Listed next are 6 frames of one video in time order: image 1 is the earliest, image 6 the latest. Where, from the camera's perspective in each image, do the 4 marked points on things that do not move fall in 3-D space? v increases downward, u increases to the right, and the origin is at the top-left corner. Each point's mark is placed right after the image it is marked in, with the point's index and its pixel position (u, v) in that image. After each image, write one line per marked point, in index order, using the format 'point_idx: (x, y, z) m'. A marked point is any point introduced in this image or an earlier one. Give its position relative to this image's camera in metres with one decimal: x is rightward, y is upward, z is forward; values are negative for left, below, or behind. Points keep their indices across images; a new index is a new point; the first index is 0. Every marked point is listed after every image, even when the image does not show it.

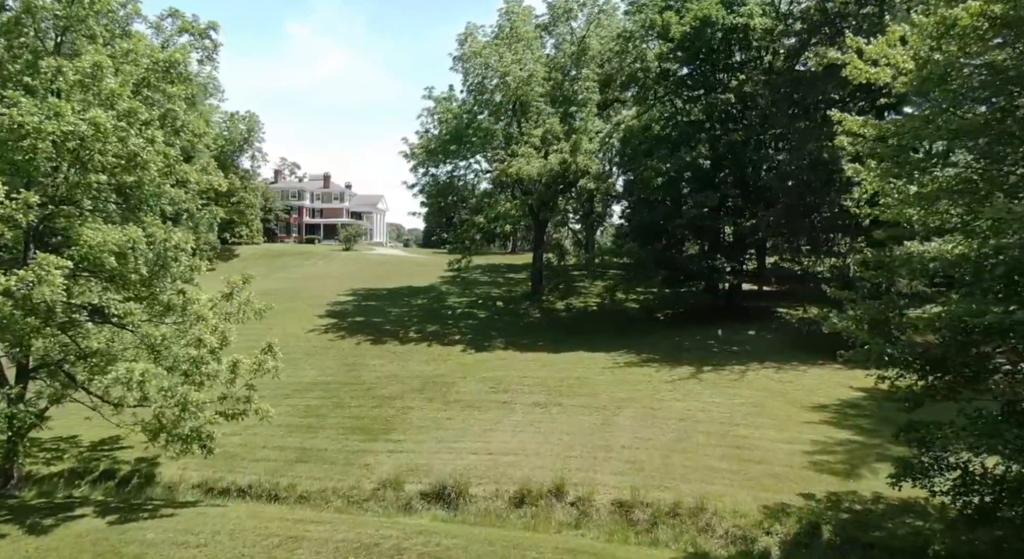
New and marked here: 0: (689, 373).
0: (+4.1, -2.1, +16.8) m
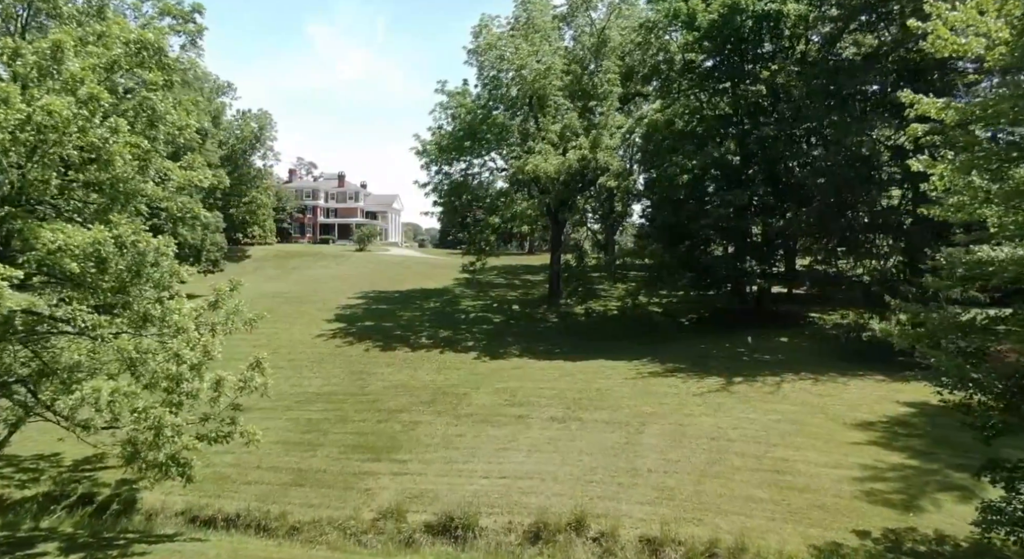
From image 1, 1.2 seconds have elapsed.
0: (+4.4, -2.2, +15.6) m
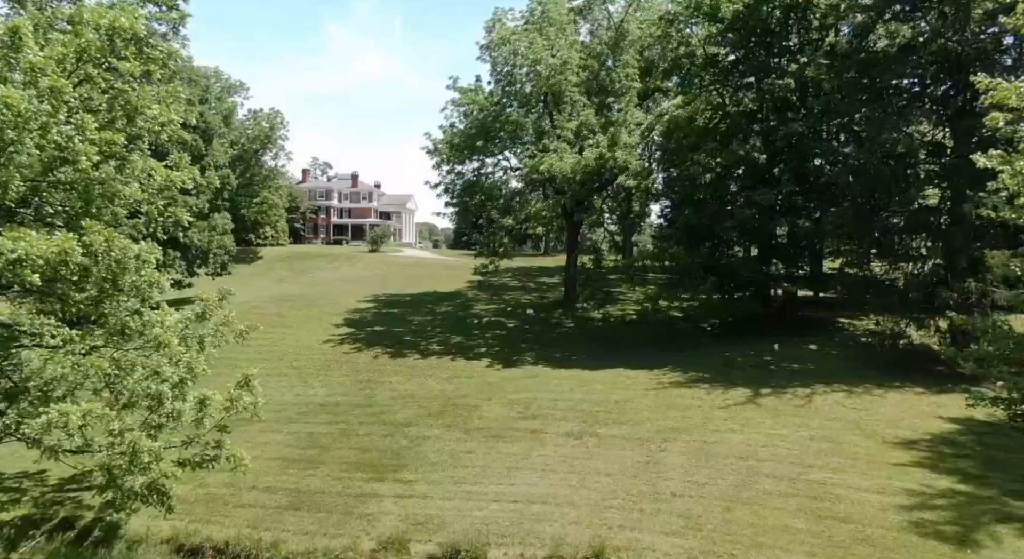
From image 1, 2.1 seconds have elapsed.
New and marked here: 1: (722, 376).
0: (+4.7, -2.3, +14.7) m
1: (+4.7, -2.2, +16.3) m
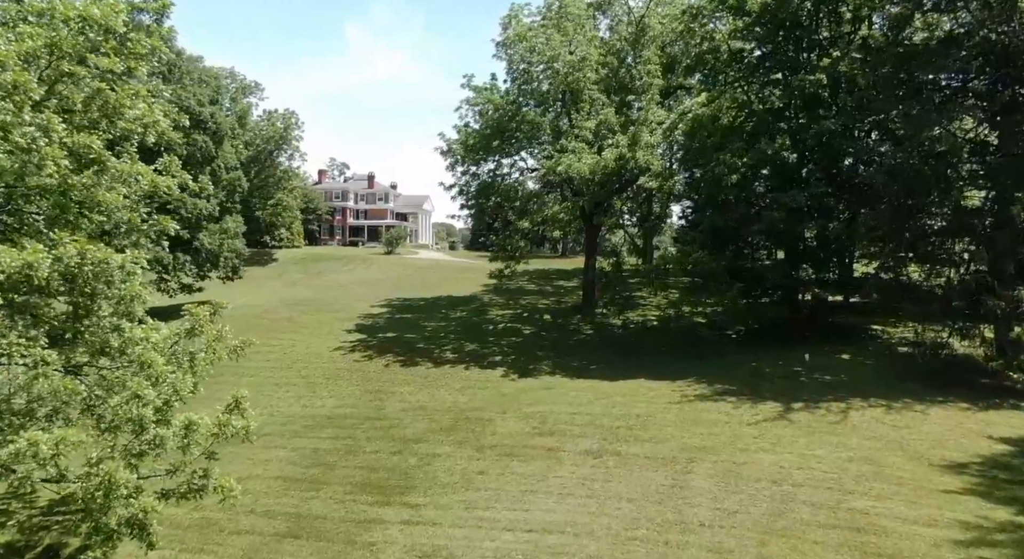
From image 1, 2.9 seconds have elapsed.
0: (+5.0, -2.5, +13.8) m
1: (+5.0, -2.3, +15.4) m
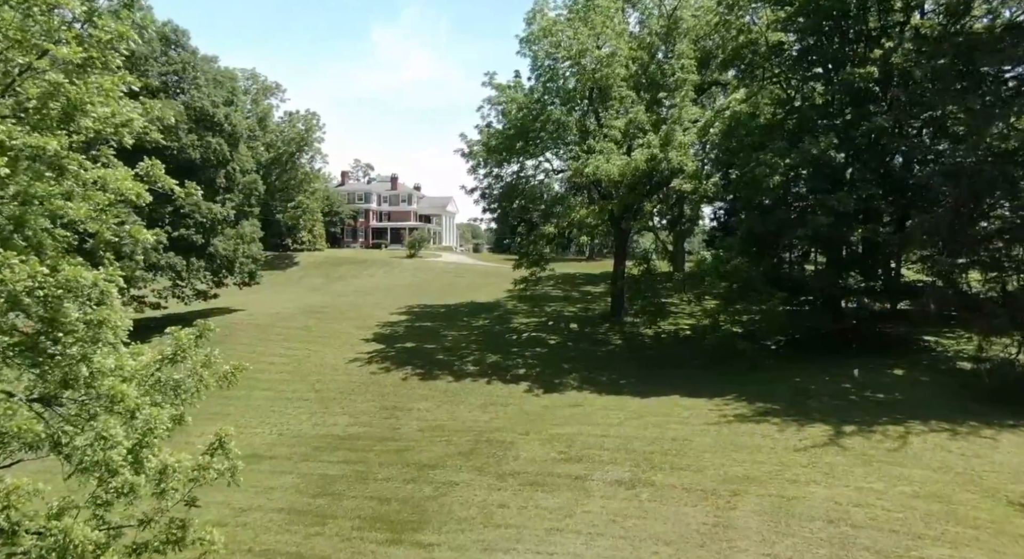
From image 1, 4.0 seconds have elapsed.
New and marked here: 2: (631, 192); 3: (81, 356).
0: (+5.4, -2.7, +12.6) m
1: (+5.5, -2.5, +14.2) m
2: (+3.0, +2.2, +18.7) m
3: (-3.9, -0.7, +6.7) m
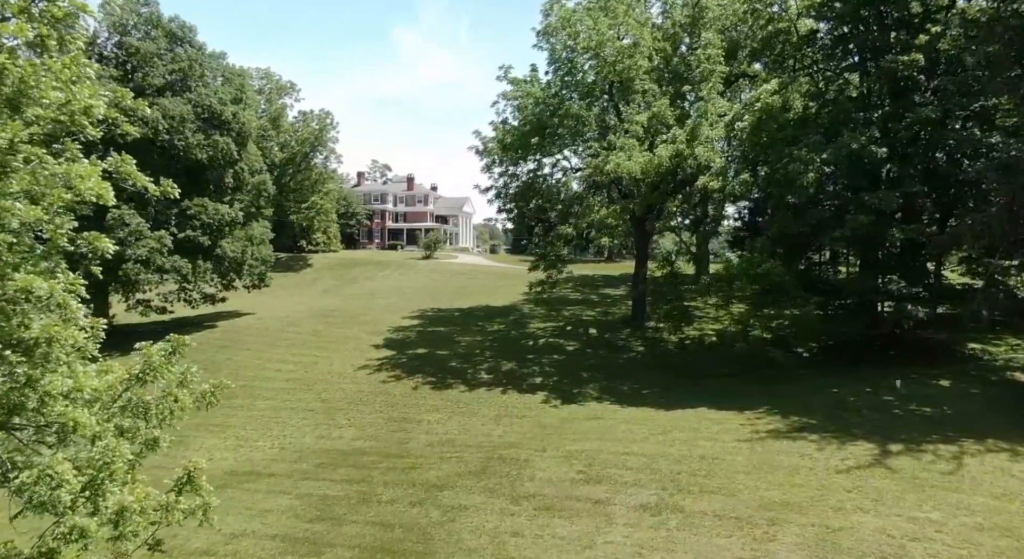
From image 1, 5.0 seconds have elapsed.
0: (+5.6, -2.8, +11.5) m
1: (+5.8, -2.6, +13.1) m
2: (+3.4, +2.2, +17.7) m
3: (-3.8, -0.8, +5.8) m
